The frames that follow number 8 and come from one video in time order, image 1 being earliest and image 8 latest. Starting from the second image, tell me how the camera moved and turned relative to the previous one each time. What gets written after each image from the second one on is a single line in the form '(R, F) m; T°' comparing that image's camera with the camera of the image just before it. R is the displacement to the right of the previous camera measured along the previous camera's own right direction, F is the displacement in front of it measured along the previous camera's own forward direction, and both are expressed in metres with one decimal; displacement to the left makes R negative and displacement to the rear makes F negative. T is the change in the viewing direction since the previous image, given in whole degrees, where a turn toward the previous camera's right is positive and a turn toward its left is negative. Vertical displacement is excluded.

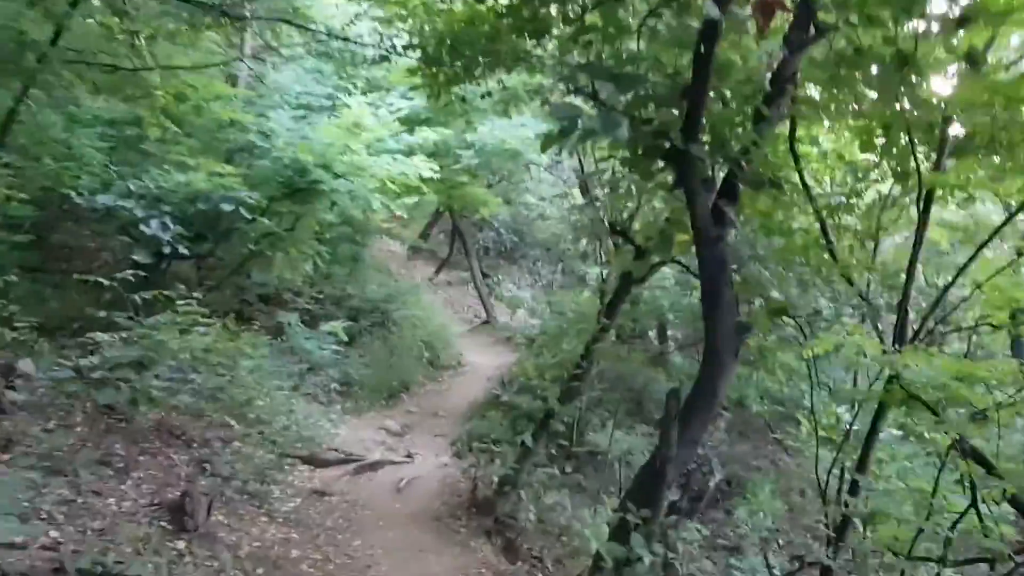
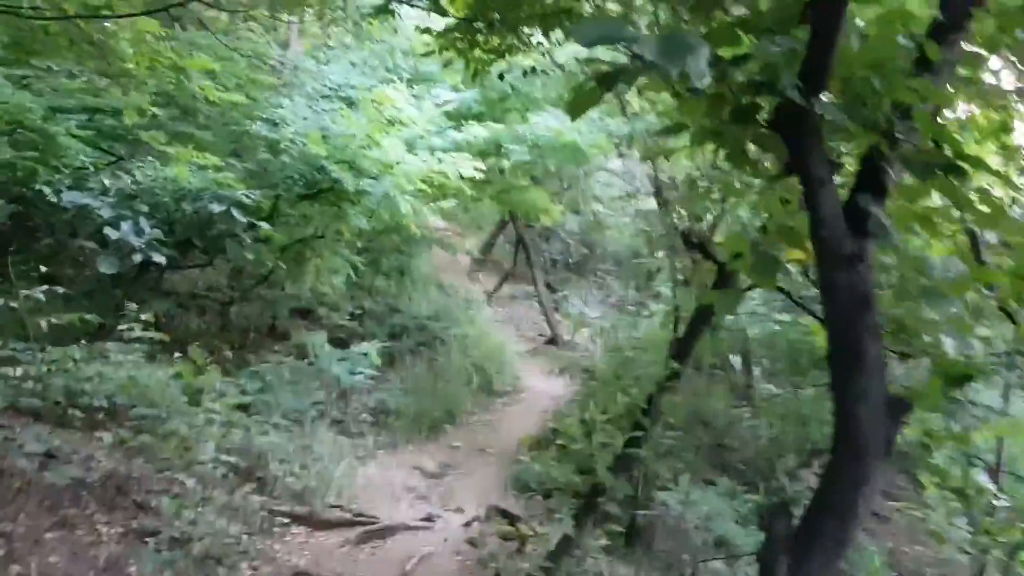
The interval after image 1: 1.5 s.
(+0.2, +1.5) m; -5°
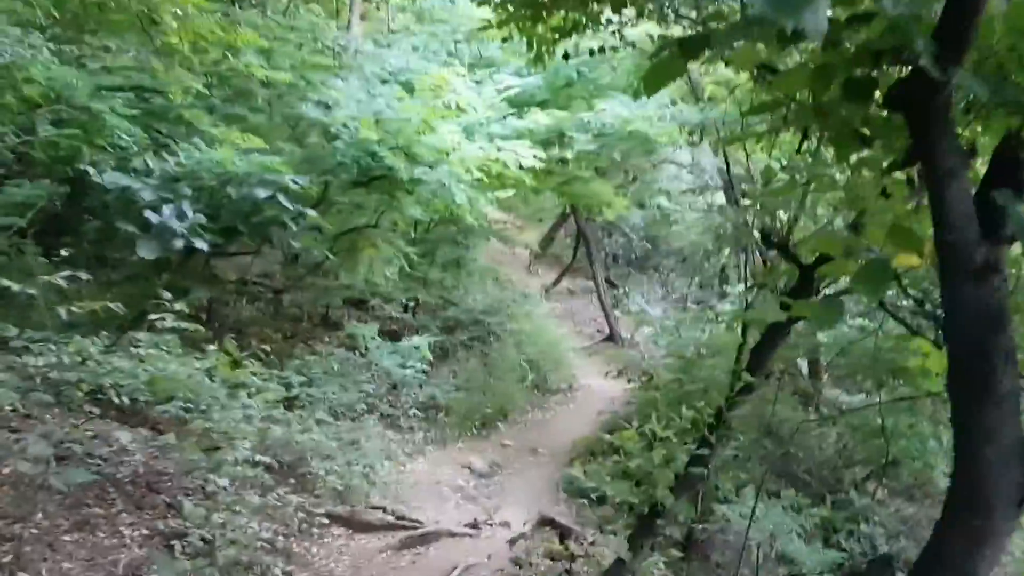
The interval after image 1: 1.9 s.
(0.0, +0.4) m; -4°
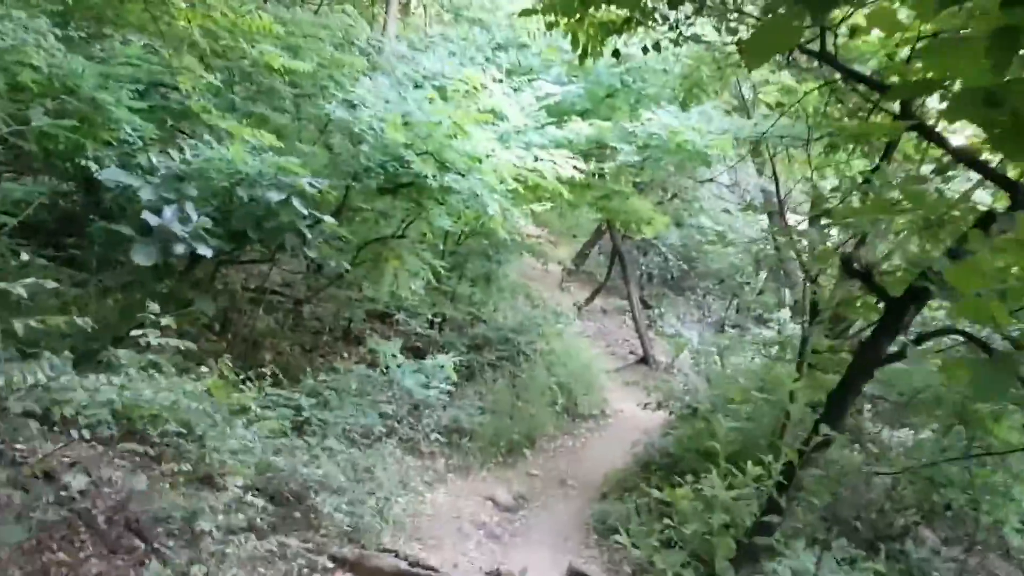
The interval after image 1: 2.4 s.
(0.0, +0.6) m; -2°
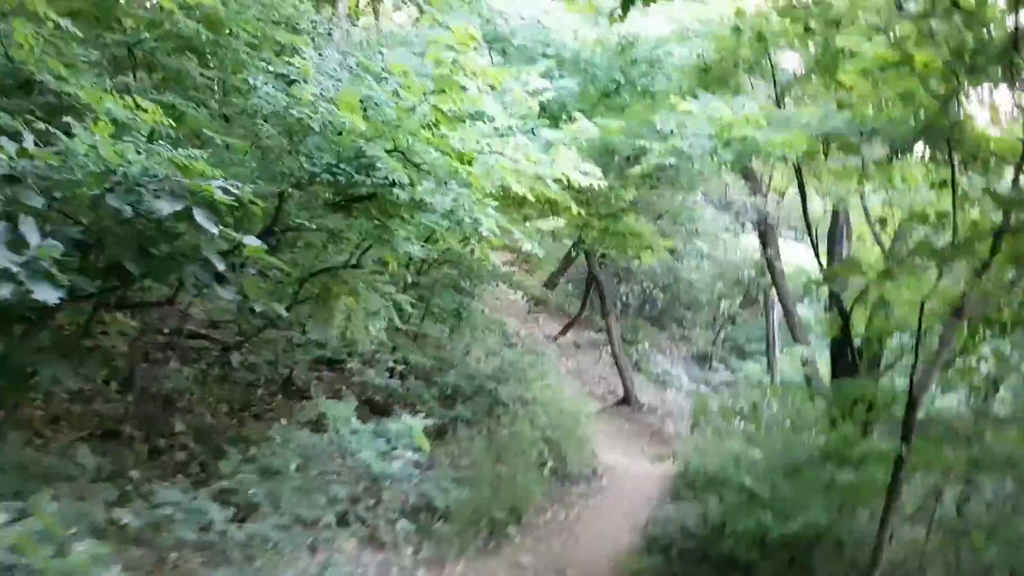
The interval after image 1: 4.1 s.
(-0.3, +1.8) m; +3°
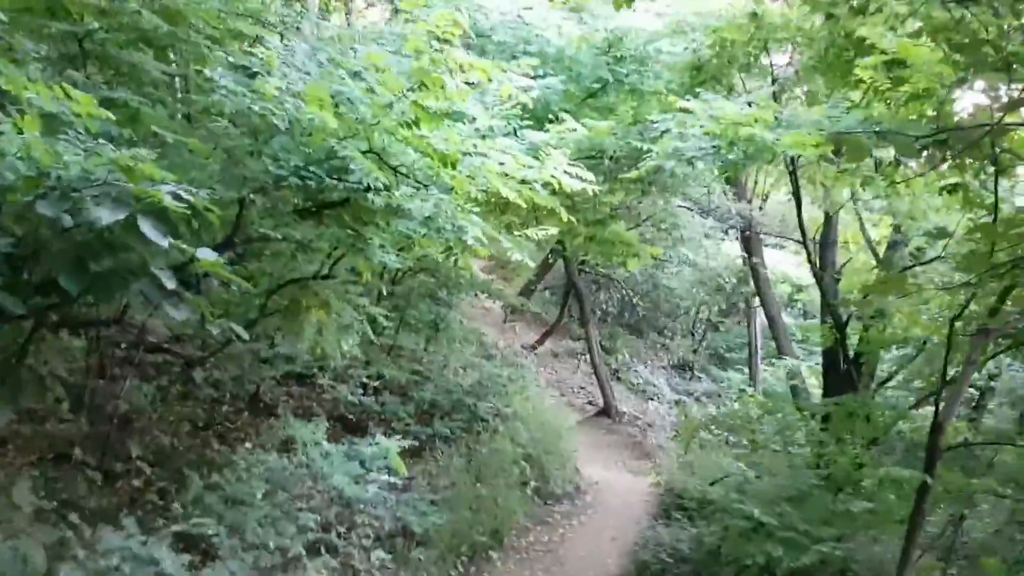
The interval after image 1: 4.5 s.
(-0.1, +0.4) m; +2°
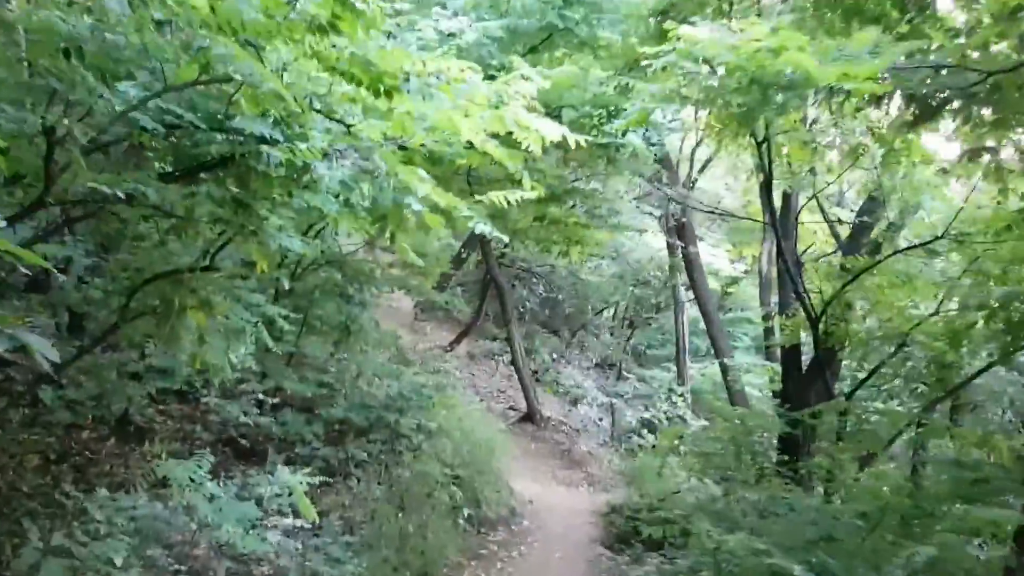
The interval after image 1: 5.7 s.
(-0.2, +1.3) m; +7°
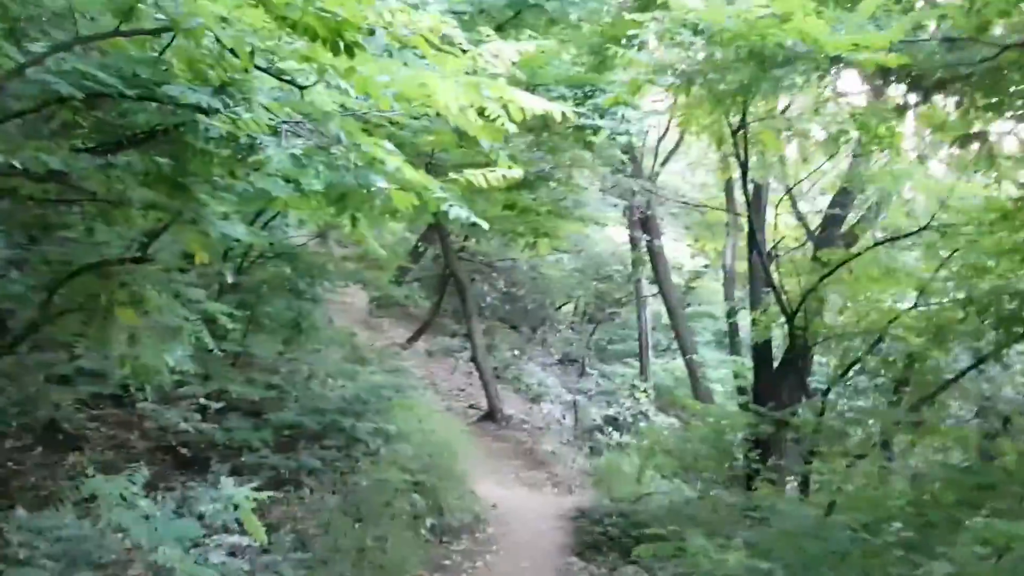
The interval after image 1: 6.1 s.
(-0.1, +0.4) m; +3°
